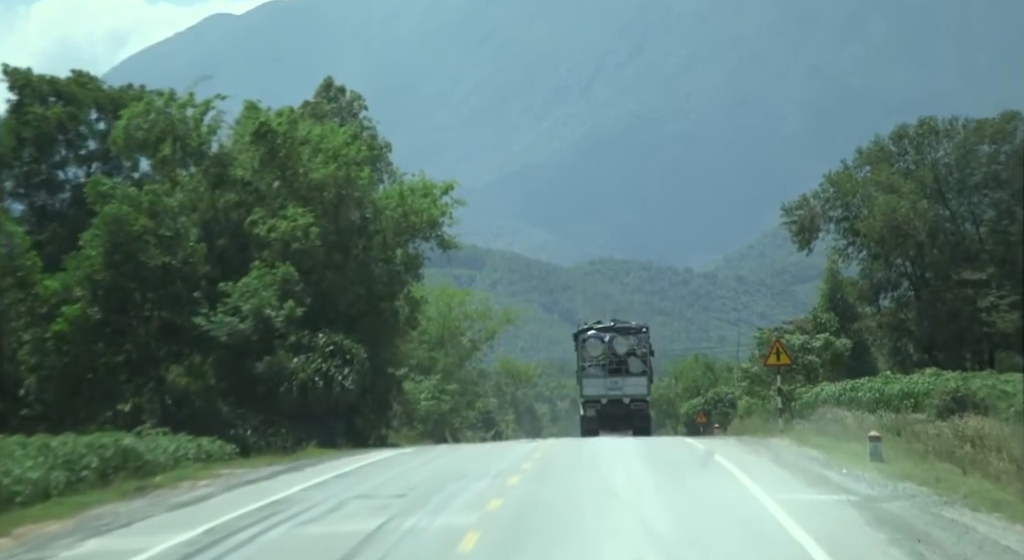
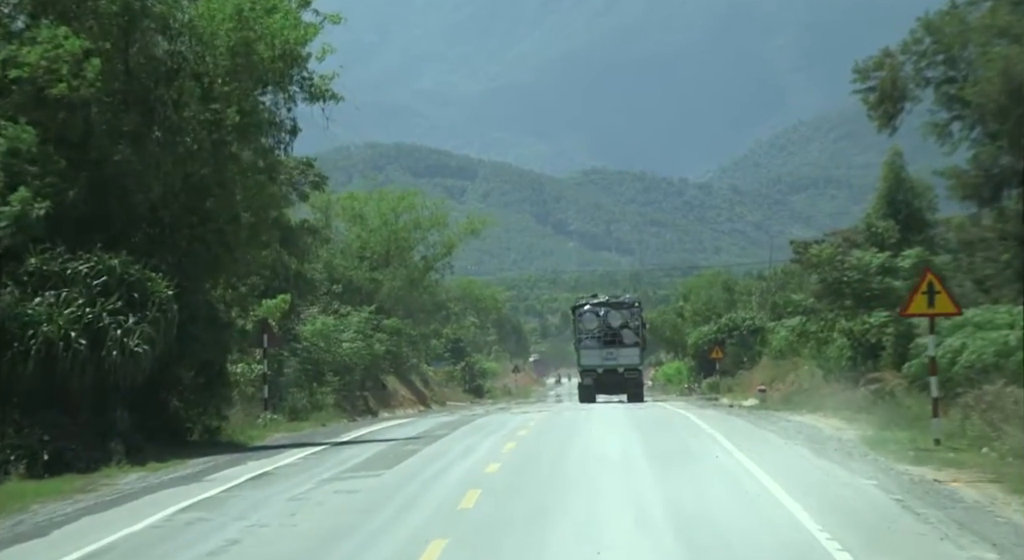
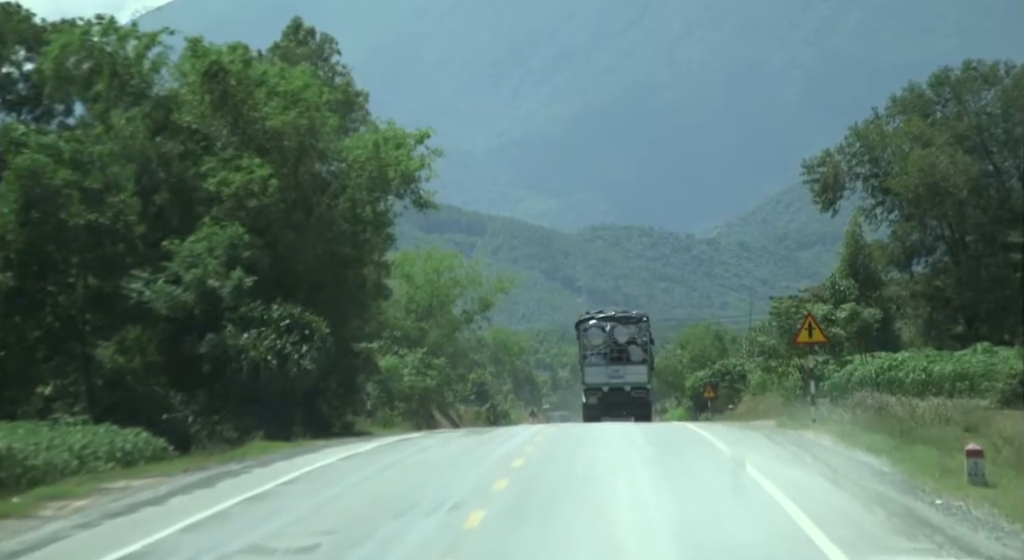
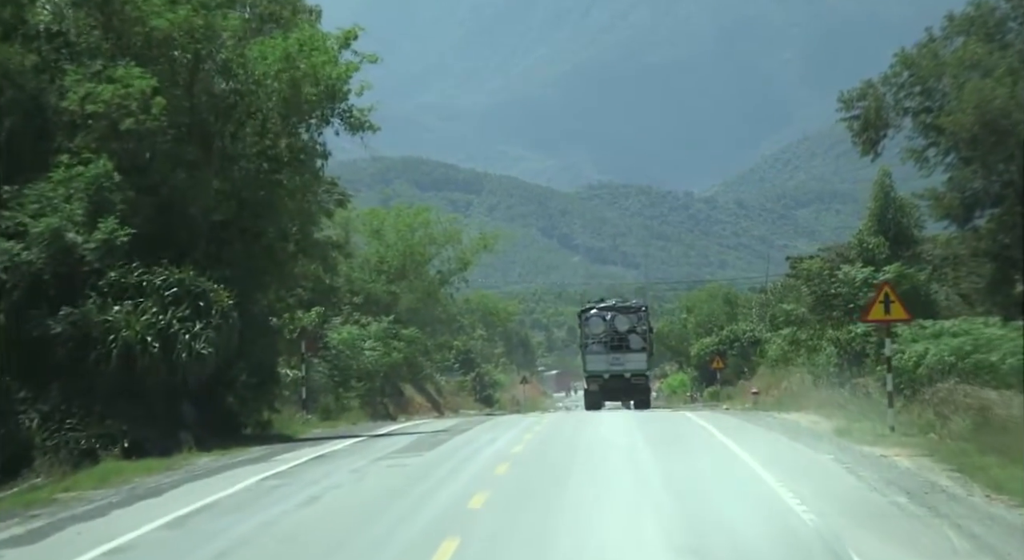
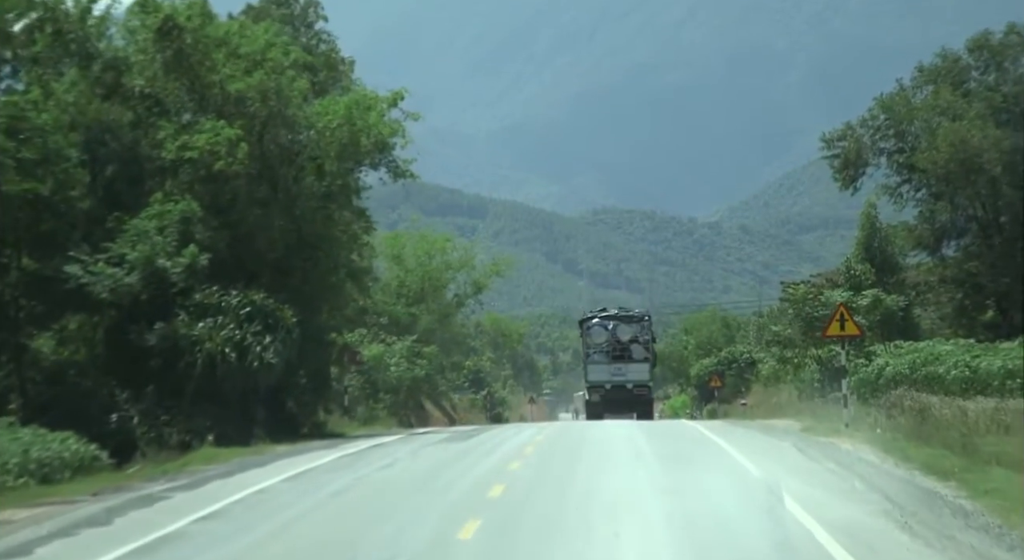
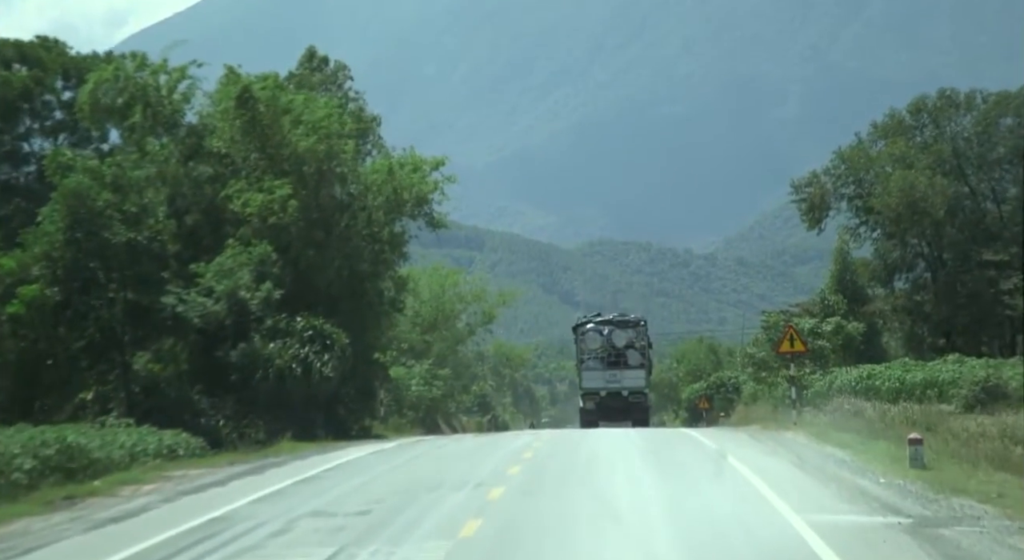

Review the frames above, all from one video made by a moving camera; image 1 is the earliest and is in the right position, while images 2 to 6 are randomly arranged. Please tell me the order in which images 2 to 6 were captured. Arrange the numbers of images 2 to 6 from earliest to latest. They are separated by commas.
6, 3, 5, 4, 2
